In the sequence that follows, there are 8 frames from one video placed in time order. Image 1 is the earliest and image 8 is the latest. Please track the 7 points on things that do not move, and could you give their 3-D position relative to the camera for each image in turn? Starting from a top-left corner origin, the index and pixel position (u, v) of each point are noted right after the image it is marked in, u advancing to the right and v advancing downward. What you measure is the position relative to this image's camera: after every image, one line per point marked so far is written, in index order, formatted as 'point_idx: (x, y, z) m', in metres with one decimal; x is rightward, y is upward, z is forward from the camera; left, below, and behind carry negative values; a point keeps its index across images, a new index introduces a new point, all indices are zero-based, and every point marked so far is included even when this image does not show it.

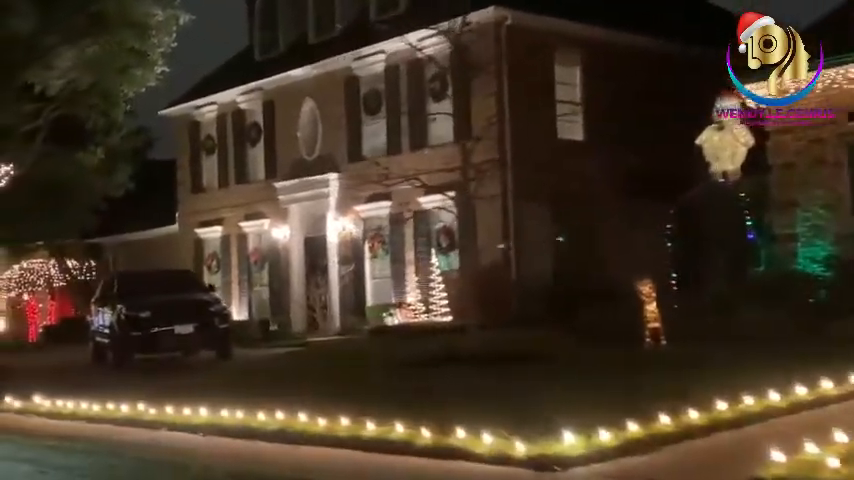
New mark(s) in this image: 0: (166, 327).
0: (-5.5, -1.8, +19.5) m
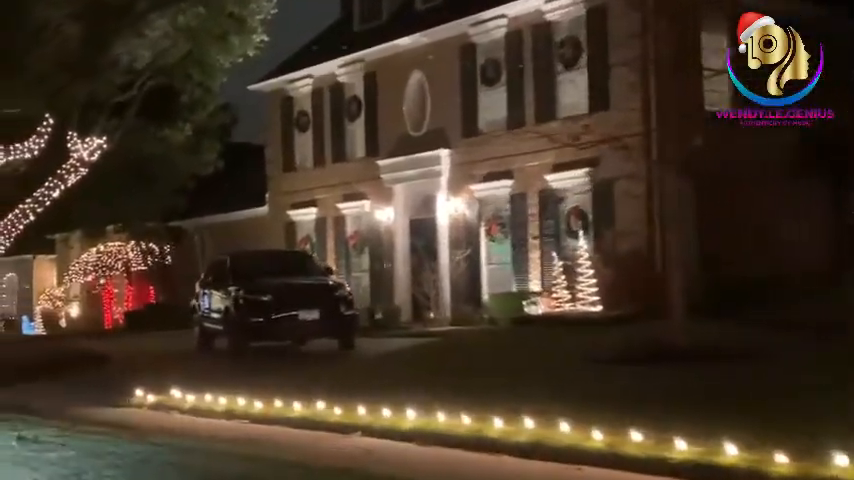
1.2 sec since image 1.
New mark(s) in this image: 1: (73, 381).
0: (-2.6, -1.4, +17.5) m
1: (-6.3, -2.7, +16.6) m
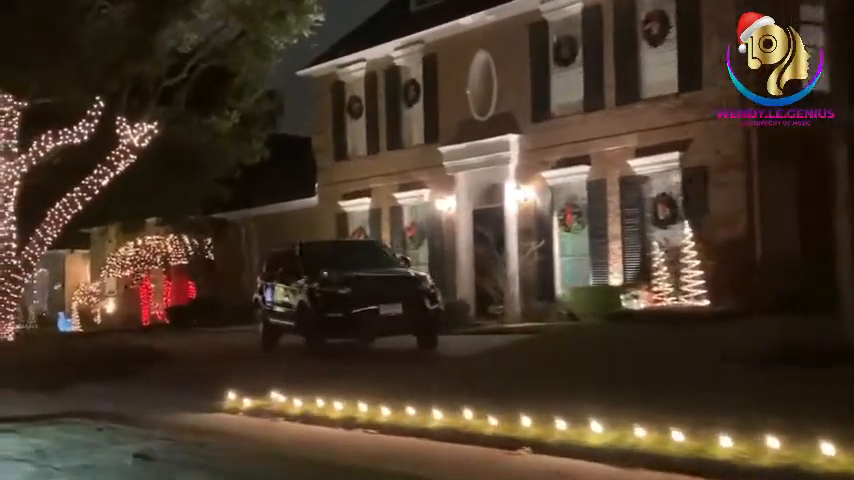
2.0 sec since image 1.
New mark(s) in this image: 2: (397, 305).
0: (-1.0, -1.2, +16.1) m
1: (-4.7, -2.5, +15.3) m
2: (-0.5, -1.1, +16.2) m
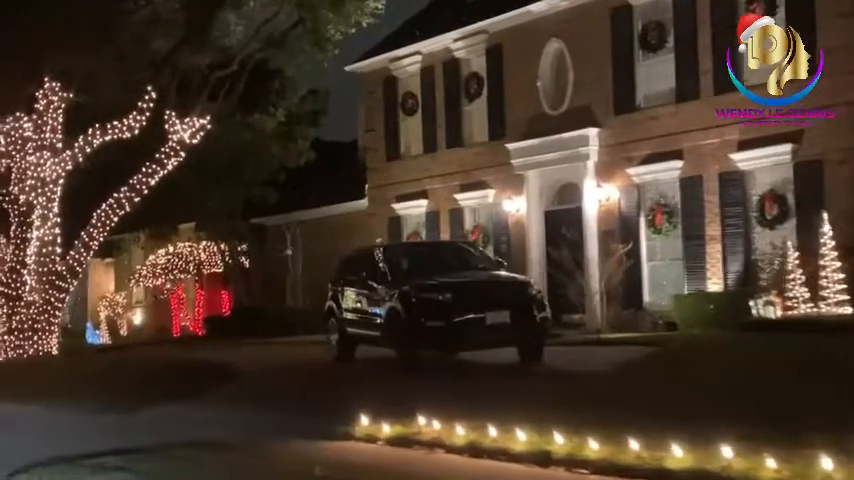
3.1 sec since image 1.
0: (+0.7, -1.2, +14.2) m
1: (-2.9, -2.5, +13.4) m
2: (+1.2, -1.1, +14.4) m
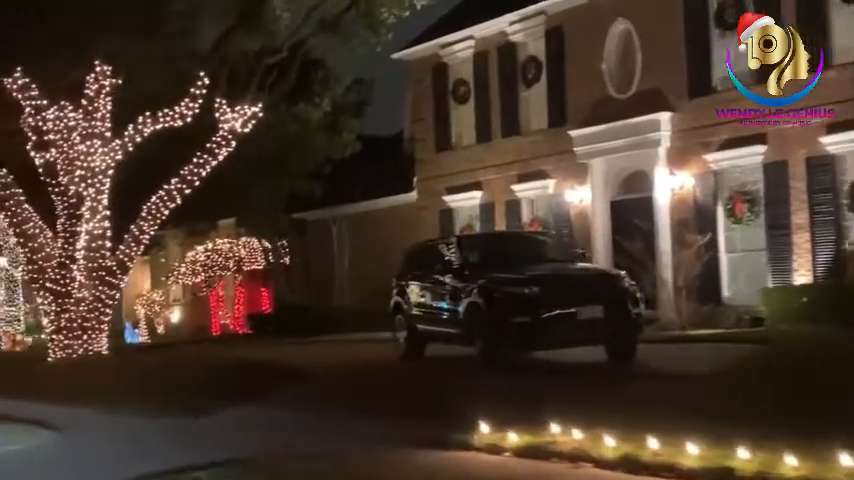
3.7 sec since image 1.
0: (+2.0, -1.0, +13.1) m
1: (-1.7, -2.4, +12.4) m
2: (+2.4, -1.0, +13.2) m
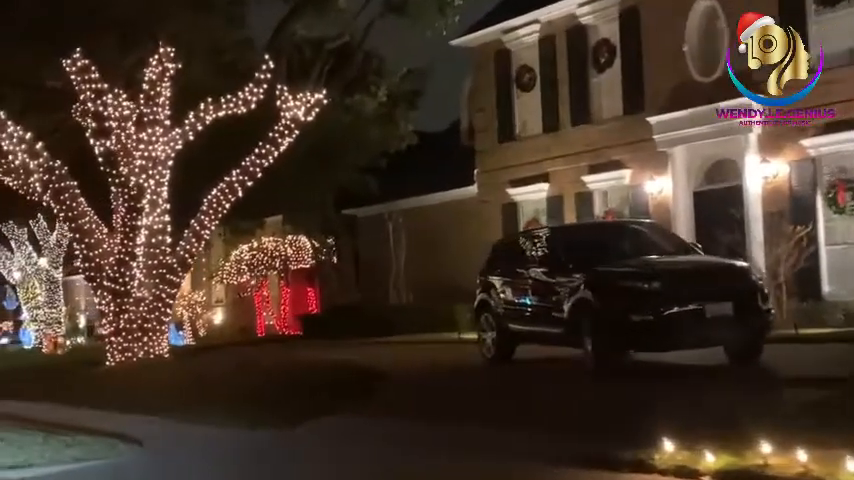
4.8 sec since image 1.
0: (+3.3, -0.8, +11.8) m
1: (-0.3, -2.3, +11.1) m
2: (+3.8, -0.8, +11.9) m
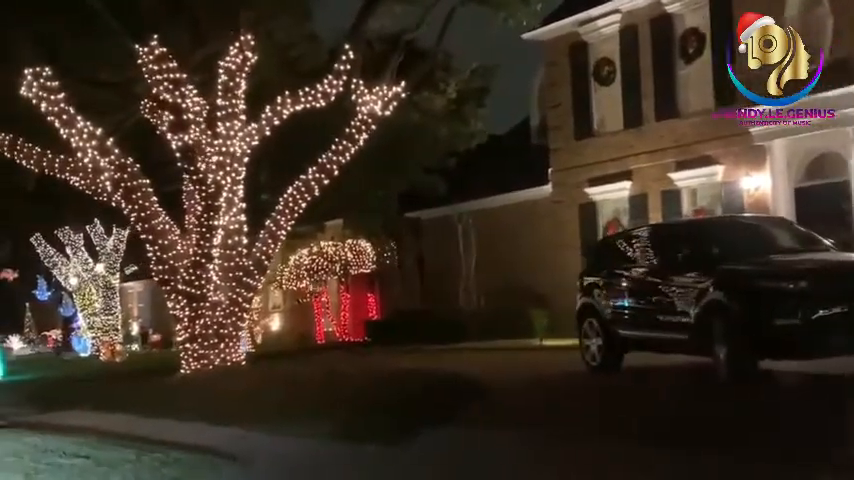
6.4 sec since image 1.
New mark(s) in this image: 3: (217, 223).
0: (+4.7, -0.8, +10.5) m
1: (+1.0, -2.2, +10.0) m
2: (+5.2, -0.8, +10.6) m
3: (-3.6, +0.3, +15.8) m
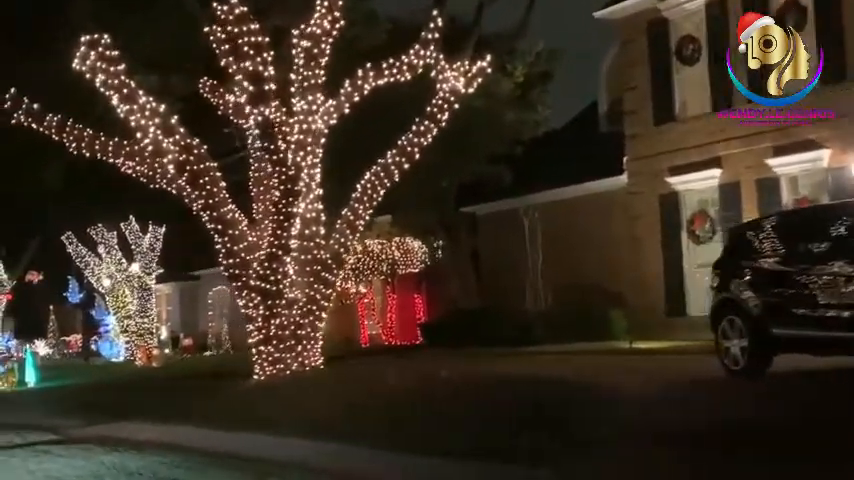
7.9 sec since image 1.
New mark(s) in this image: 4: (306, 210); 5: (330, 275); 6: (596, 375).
0: (+6.2, -0.6, +8.7) m
1: (+2.5, -2.0, +8.2) m
2: (+6.7, -0.5, +8.8) m
3: (-2.1, +0.5, +14.1) m
4: (-1.9, +0.5, +14.1) m
5: (-1.5, -0.6, +14.4) m
6: (+2.6, -2.0, +14.8) m
